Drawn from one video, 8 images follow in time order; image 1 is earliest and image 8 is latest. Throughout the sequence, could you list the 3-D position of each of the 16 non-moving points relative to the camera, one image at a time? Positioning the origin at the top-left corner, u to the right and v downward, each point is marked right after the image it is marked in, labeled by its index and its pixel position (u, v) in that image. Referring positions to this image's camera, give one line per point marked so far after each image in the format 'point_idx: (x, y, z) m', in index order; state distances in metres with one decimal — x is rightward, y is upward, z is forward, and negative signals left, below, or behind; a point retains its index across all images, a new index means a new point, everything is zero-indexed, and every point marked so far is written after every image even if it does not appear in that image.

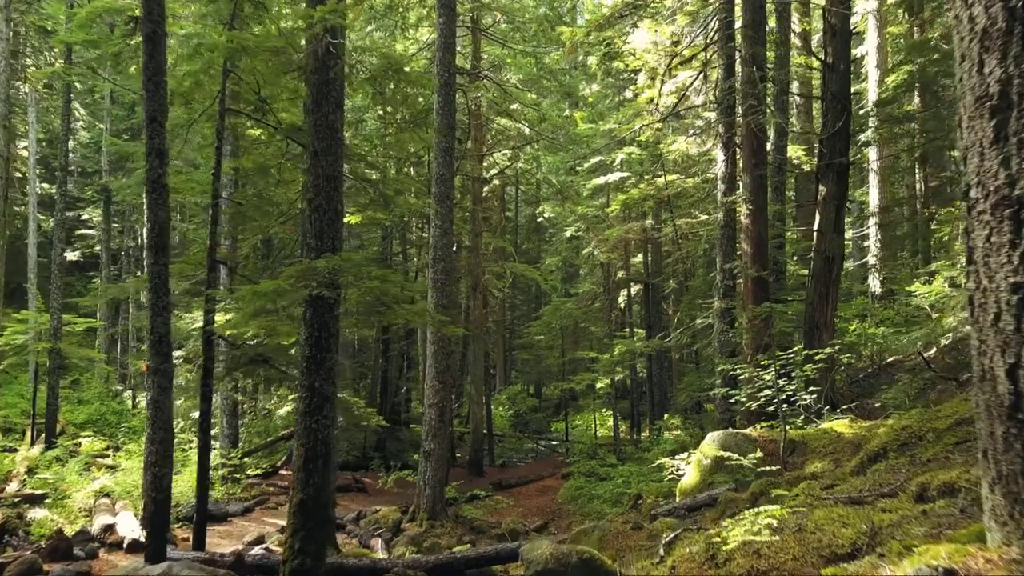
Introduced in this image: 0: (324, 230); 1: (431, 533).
0: (-1.5, +0.5, +6.2) m
1: (-1.3, -3.8, +12.1) m
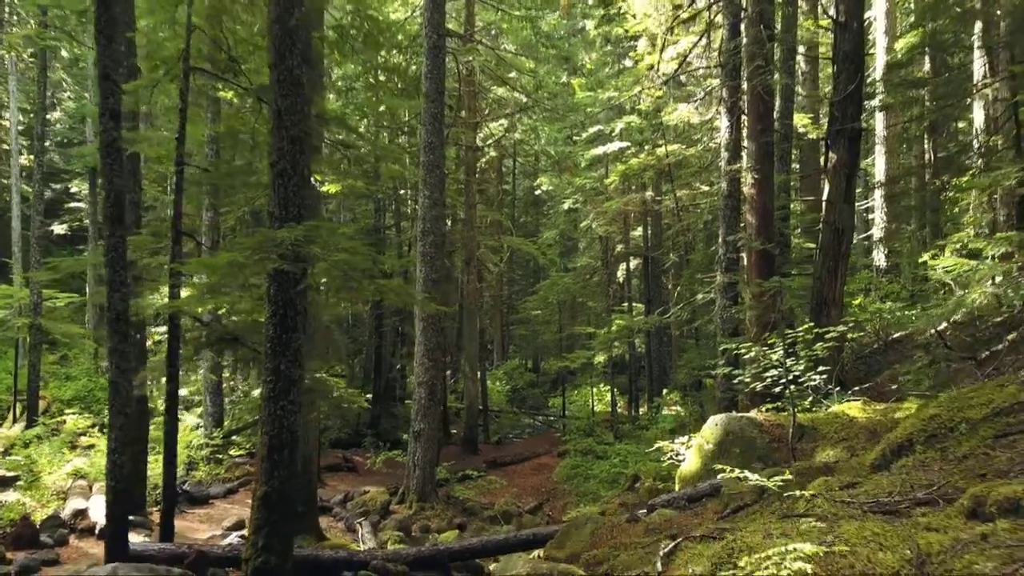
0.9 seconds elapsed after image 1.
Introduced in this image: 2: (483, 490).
0: (-1.6, +0.7, +5.6) m
1: (-1.4, -3.4, +11.7) m
2: (-0.5, -3.6, +14.0) m
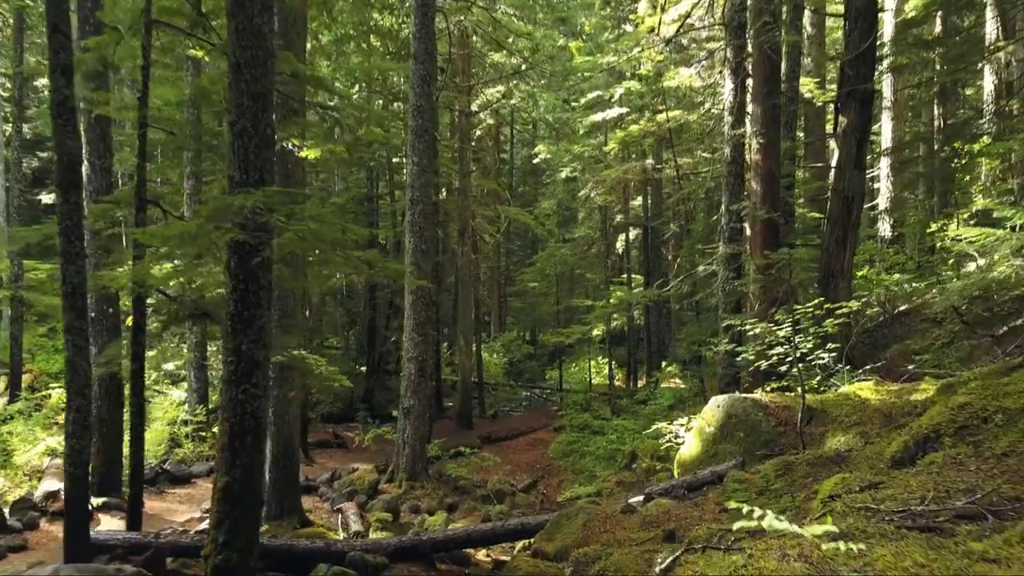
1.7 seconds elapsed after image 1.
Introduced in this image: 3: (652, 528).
0: (-1.7, +0.8, +5.1) m
1: (-1.5, -3.0, +11.3) m
2: (-0.6, -3.1, +13.6) m
3: (+0.9, -1.6, +5.0) m
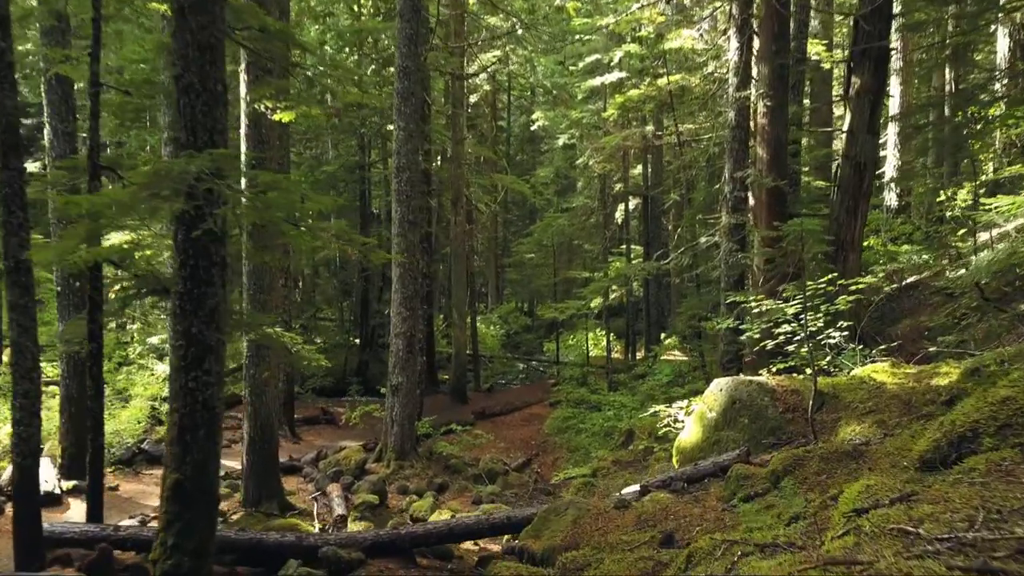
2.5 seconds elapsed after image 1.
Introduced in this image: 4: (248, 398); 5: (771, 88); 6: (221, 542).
0: (-1.8, +1.0, +4.5) m
1: (-1.6, -2.6, +10.9) m
2: (-0.8, -2.7, +13.2) m
3: (+0.8, -1.4, +4.6) m
4: (-2.9, -1.2, +8.5) m
5: (+3.1, +2.4, +9.4) m
6: (-2.2, -1.9, +5.8) m
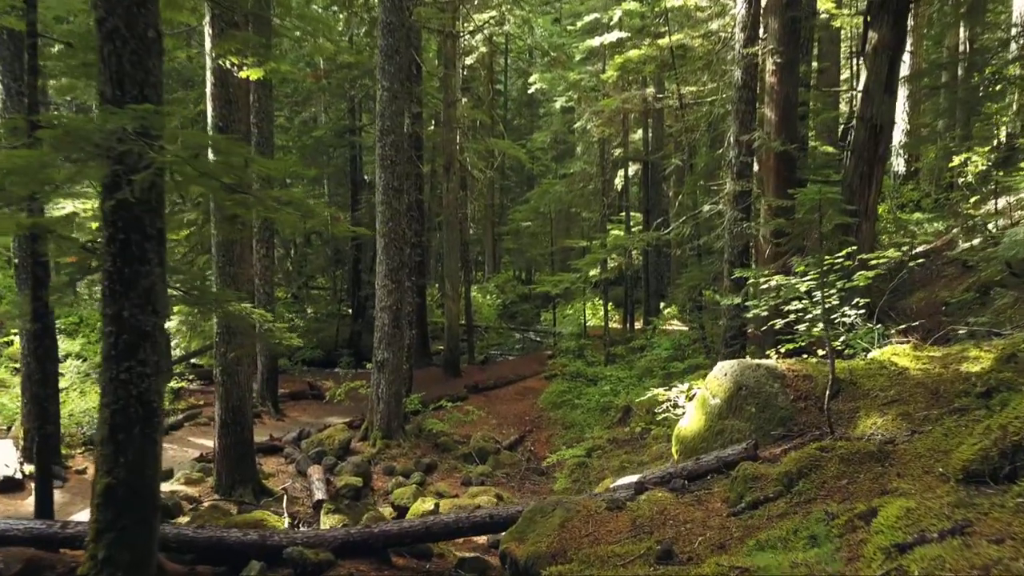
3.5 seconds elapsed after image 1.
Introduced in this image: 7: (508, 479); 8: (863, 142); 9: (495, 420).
0: (-2.0, +1.1, +3.9) m
1: (-1.7, -2.3, +10.4) m
2: (-0.9, -2.2, +12.7) m
3: (+0.7, -1.3, +4.0) m
4: (-3.0, -0.9, +7.9) m
5: (+3.0, +2.7, +8.7) m
6: (-2.3, -1.7, +5.3) m
7: (-0.1, -2.5, +10.2) m
8: (+3.8, +1.6, +8.5) m
9: (-0.3, -2.3, +13.3) m
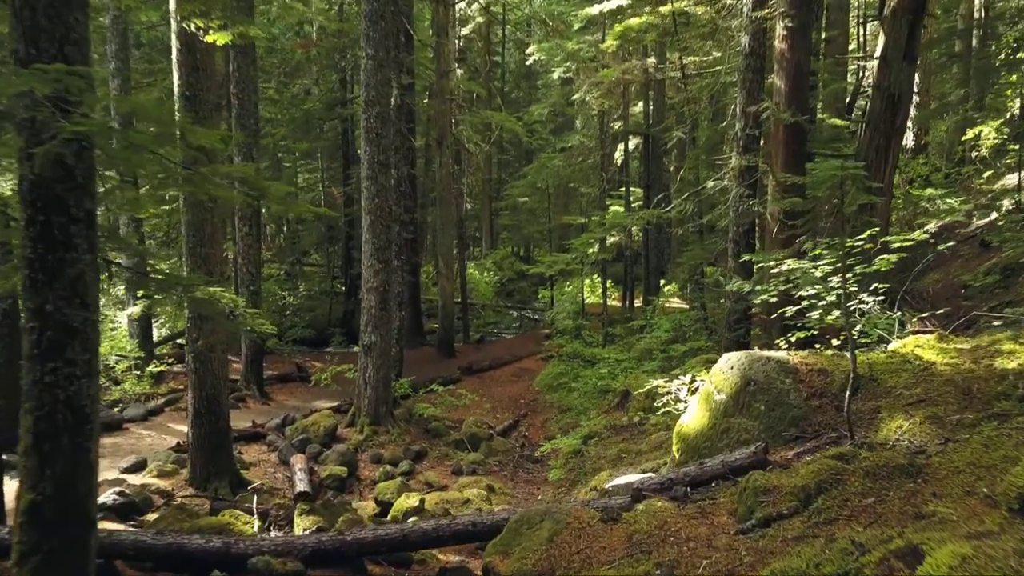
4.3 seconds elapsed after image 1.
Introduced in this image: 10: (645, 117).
0: (-2.0, +1.1, +3.4) m
1: (-1.8, -2.0, +10.0) m
2: (-1.0, -1.8, +12.3) m
3: (+0.6, -1.3, +3.6) m
4: (-3.1, -0.7, +7.4) m
5: (+2.9, +2.9, +8.1) m
6: (-2.4, -1.6, +4.8) m
7: (-0.1, -2.3, +9.8) m
8: (+3.7, +1.8, +7.9) m
9: (-0.4, -1.9, +12.9) m
10: (+3.1, +4.0, +18.1) m
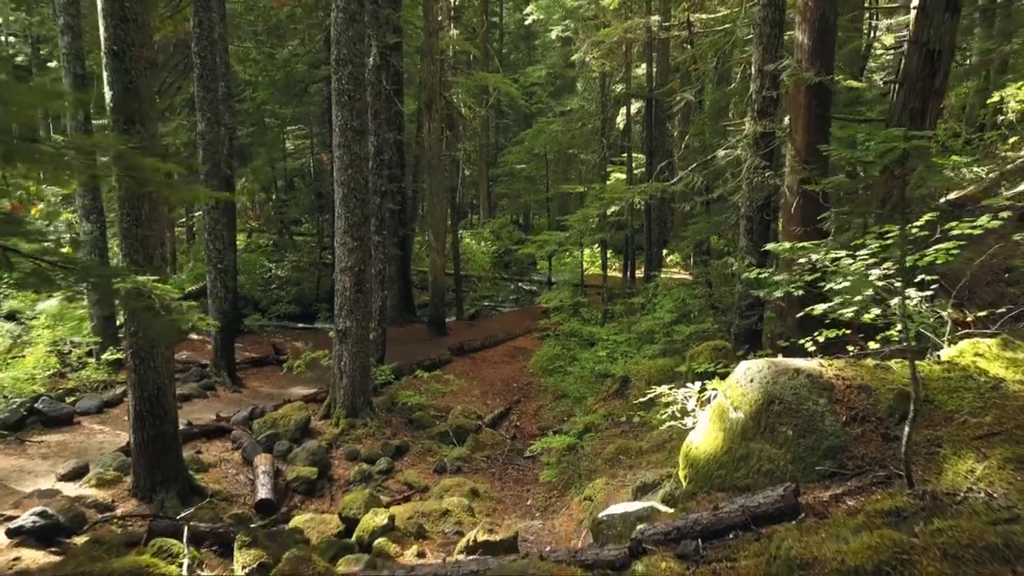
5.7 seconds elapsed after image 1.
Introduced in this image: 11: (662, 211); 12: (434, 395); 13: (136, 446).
0: (-2.2, +1.1, +2.4) m
1: (-1.9, -1.8, +9.1) m
2: (-1.1, -1.5, +11.4) m
3: (+0.4, -1.3, +2.7) m
4: (-3.2, -0.6, +6.6) m
5: (+2.8, +3.1, +7.0) m
6: (-2.5, -1.6, +4.0) m
7: (-0.3, -2.0, +8.9) m
8: (+3.6, +1.9, +6.9) m
9: (-0.5, -1.6, +12.0) m
10: (+3.0, +4.6, +16.9) m
11: (+3.7, +1.9, +19.0) m
12: (-1.1, -1.6, +11.3) m
13: (-3.3, -1.4, +6.8) m
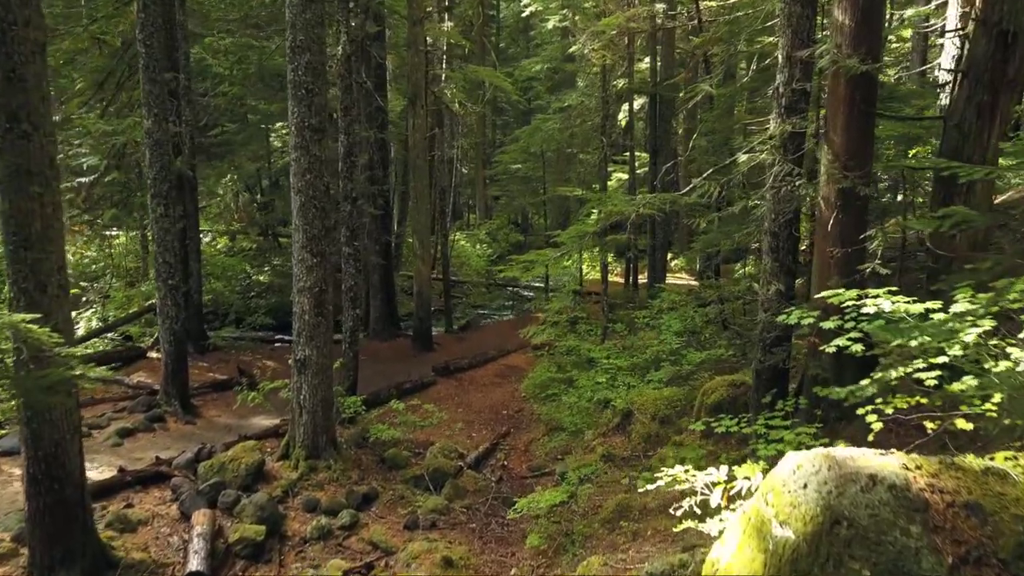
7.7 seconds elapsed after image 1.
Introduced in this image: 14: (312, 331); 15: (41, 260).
0: (-2.4, +0.8, +1.2) m
1: (-2.1, -2.0, +7.9) m
2: (-1.3, -1.7, +10.2) m
3: (+0.3, -1.6, +1.5) m
4: (-3.4, -0.9, +5.3) m
5: (+2.6, +2.8, +5.8) m
6: (-2.7, -1.9, +2.8) m
7: (-0.4, -2.3, +7.7) m
8: (+3.4, +1.7, +5.6) m
9: (-0.7, -1.8, +10.8) m
10: (+2.9, +4.4, +15.7) m
11: (+3.6, +1.7, +17.8) m
12: (-1.3, -1.8, +10.1) m
13: (-3.5, -1.6, +5.6) m
14: (-2.1, -0.4, +8.1) m
15: (-3.2, +0.2, +5.3) m
